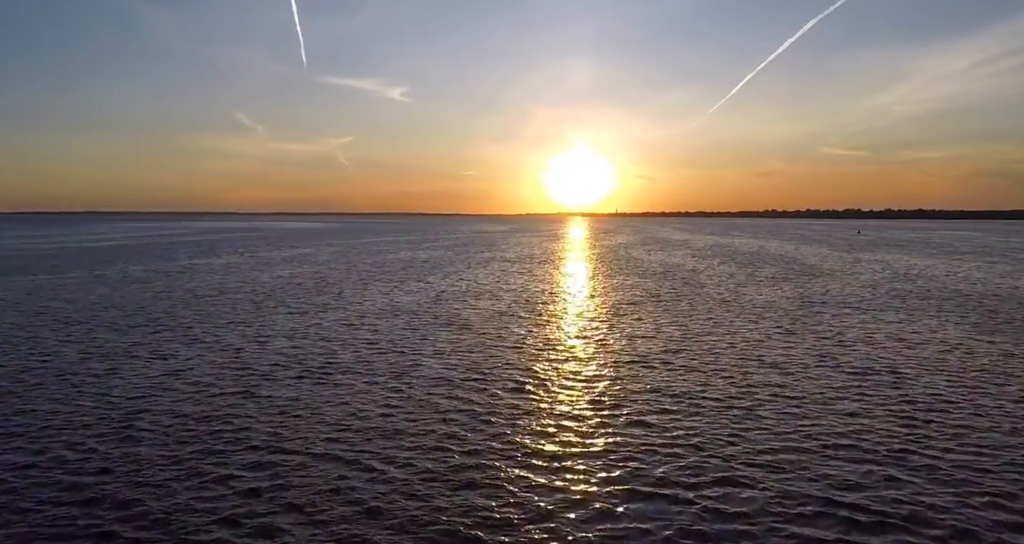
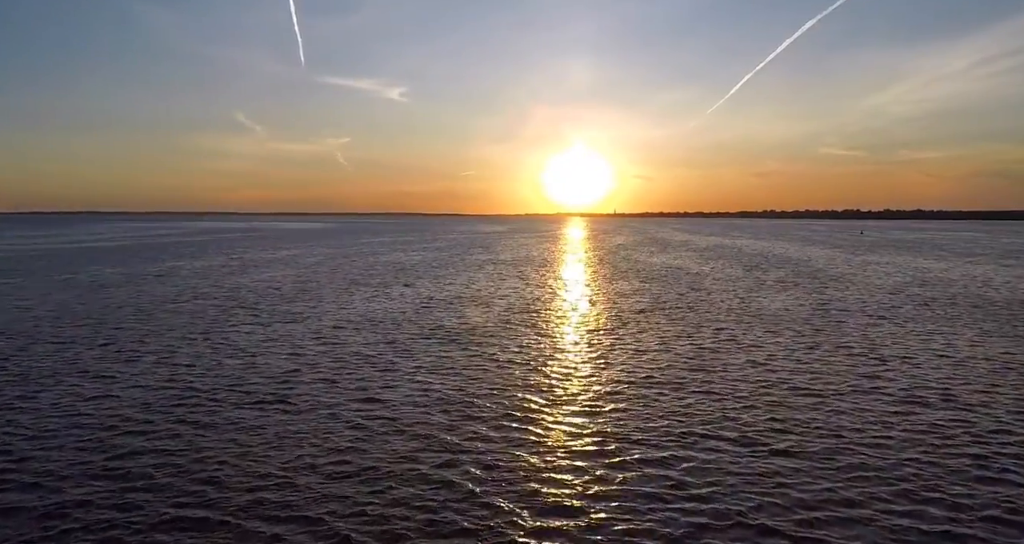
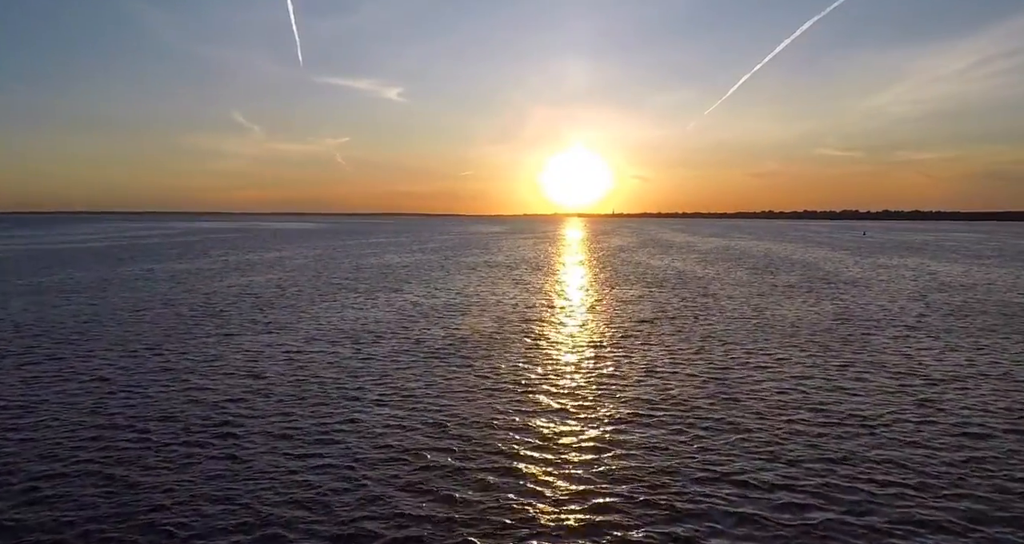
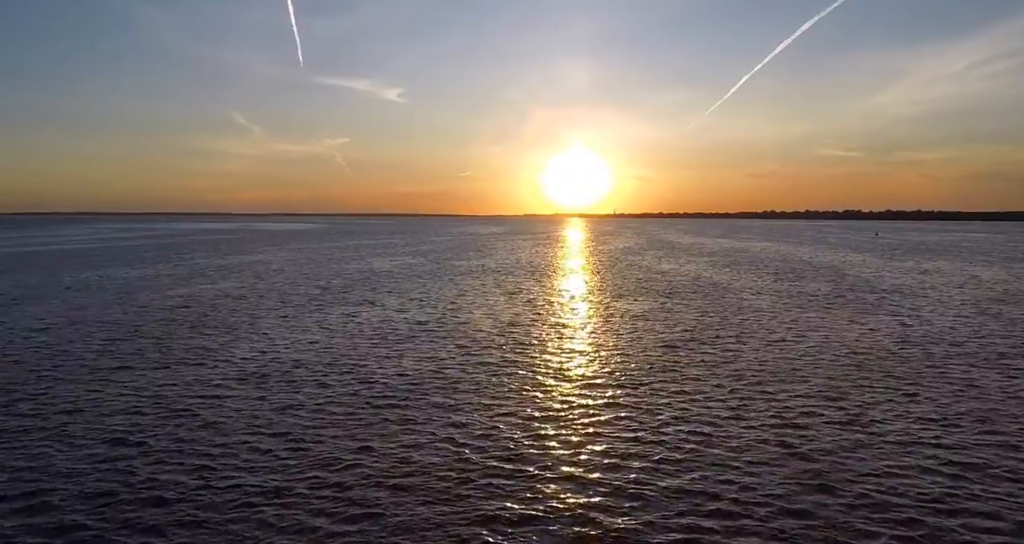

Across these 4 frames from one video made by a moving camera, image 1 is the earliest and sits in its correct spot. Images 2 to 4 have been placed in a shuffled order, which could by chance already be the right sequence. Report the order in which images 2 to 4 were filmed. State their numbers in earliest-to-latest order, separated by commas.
2, 3, 4
